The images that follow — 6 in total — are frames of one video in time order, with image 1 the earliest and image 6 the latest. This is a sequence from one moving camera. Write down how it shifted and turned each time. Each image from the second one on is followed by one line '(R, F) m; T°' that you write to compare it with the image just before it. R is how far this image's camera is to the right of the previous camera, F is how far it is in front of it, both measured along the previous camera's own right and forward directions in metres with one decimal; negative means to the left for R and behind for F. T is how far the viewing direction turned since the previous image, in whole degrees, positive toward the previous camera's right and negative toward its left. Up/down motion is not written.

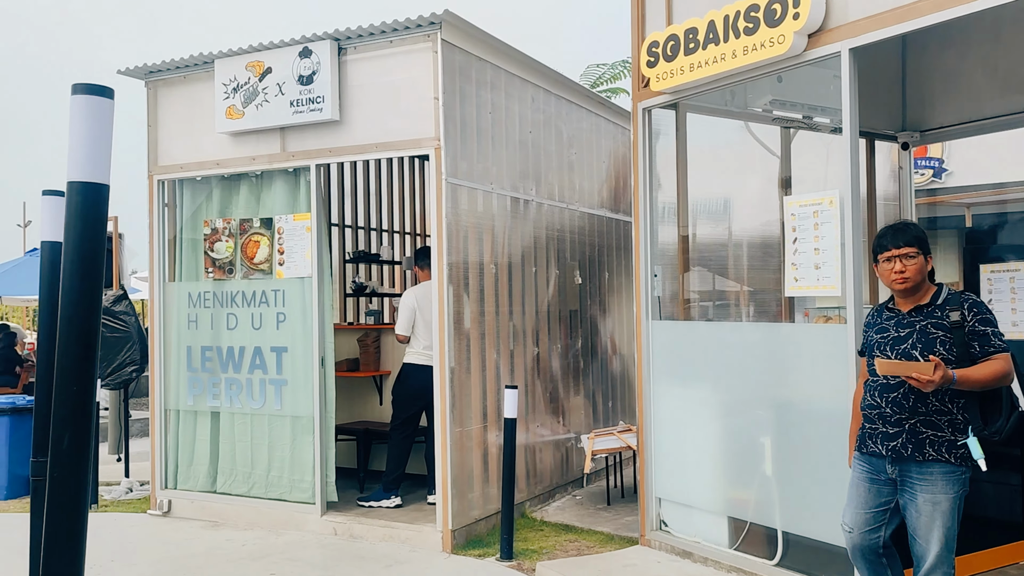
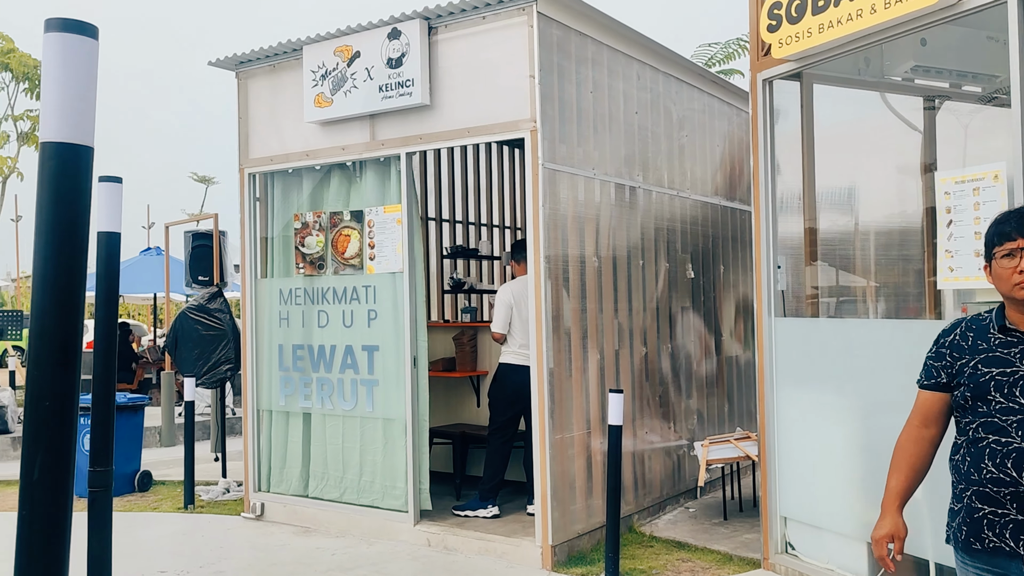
(0.0, +0.5) m; -7°
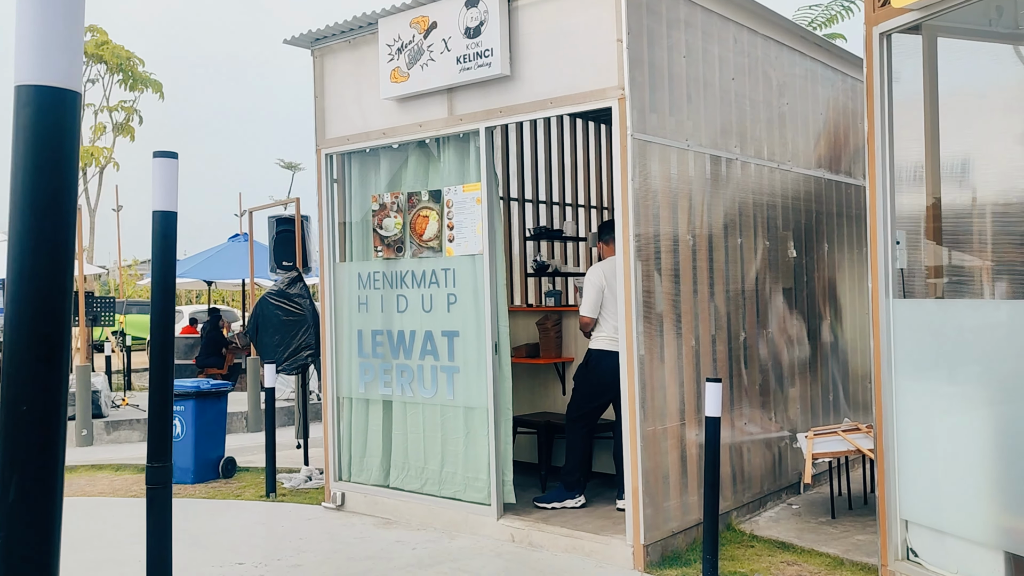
(0.0, +0.3) m; -6°
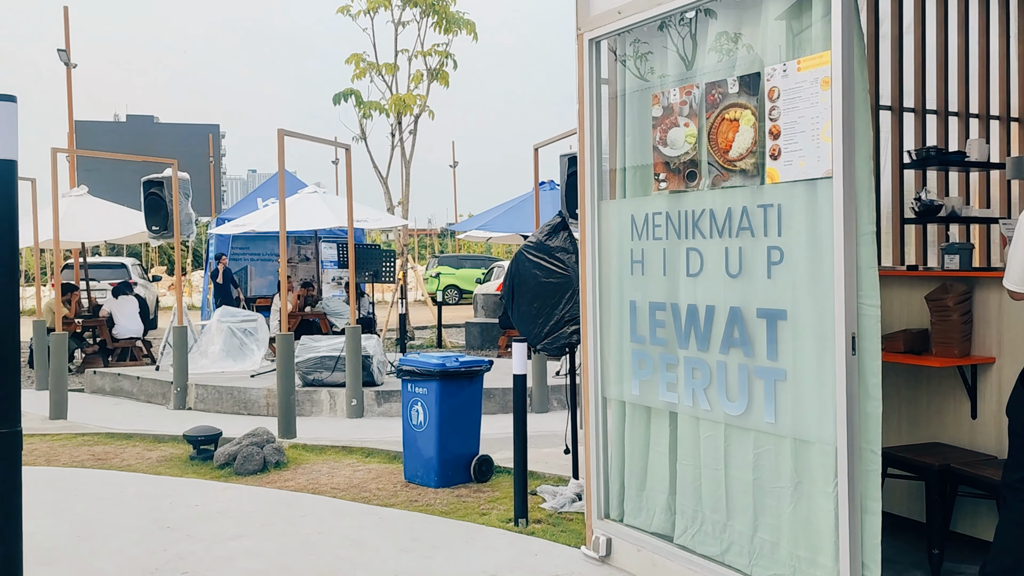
(-0.1, +2.2) m; -22°
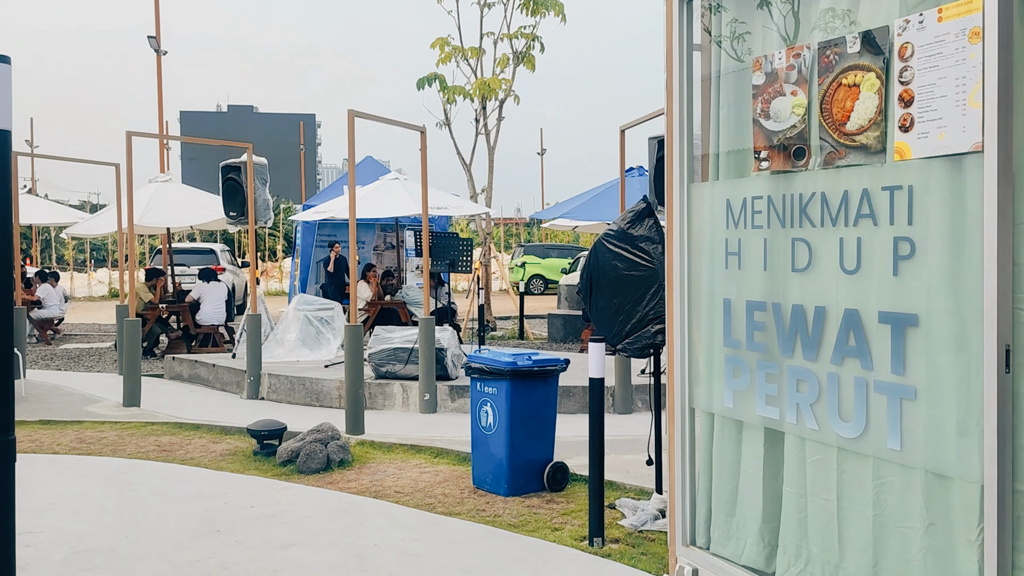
(+0.1, +0.5) m; -6°
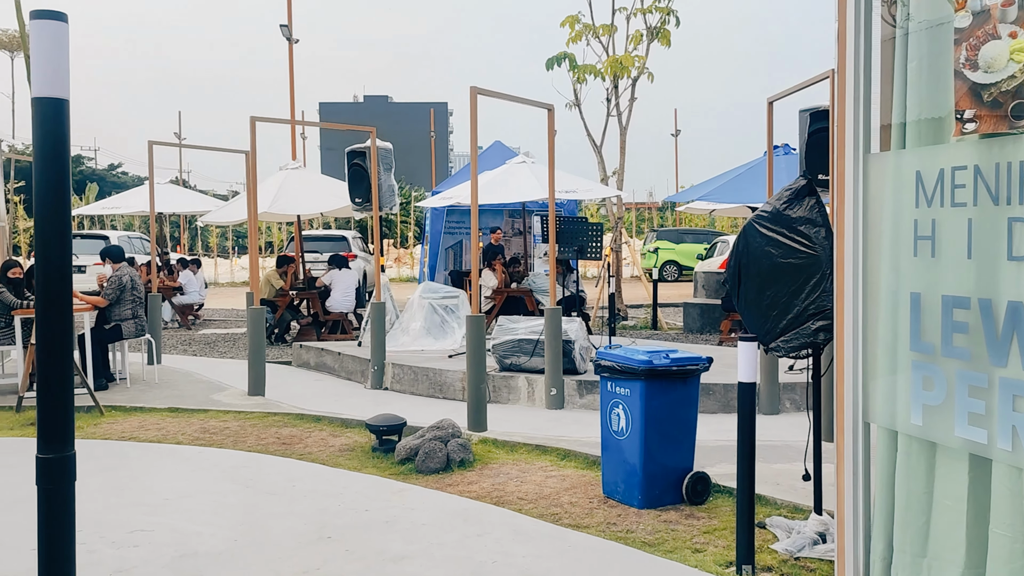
(0.0, +0.5) m; -9°
